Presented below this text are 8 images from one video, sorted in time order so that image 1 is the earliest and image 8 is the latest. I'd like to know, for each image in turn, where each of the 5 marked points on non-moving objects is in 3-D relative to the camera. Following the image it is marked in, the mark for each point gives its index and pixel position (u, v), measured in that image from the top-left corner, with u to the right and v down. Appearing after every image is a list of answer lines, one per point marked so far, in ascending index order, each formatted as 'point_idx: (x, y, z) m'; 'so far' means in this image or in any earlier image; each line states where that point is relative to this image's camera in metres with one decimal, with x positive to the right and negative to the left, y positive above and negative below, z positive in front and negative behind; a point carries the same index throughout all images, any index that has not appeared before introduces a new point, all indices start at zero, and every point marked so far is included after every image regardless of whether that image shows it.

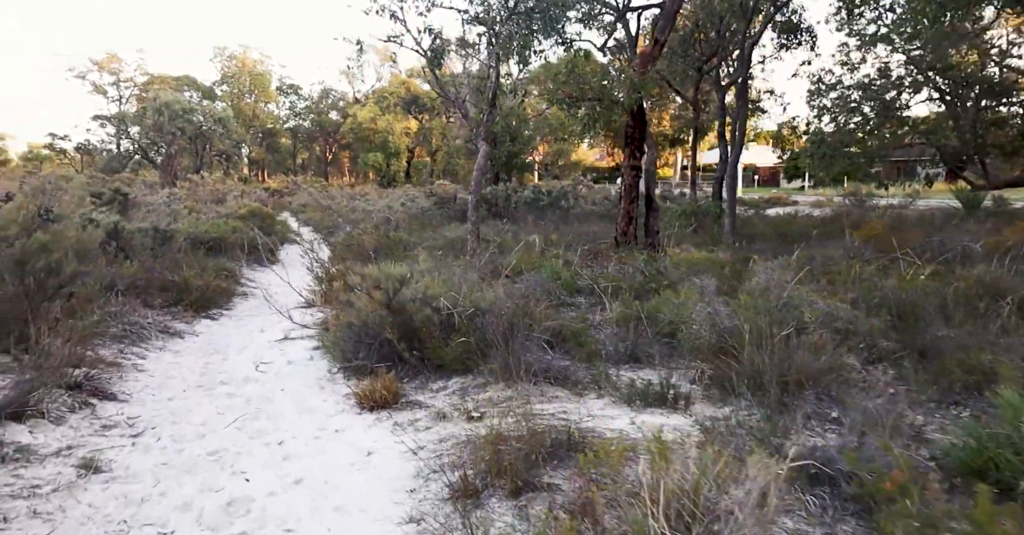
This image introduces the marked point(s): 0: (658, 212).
0: (+2.3, +0.9, +11.7) m
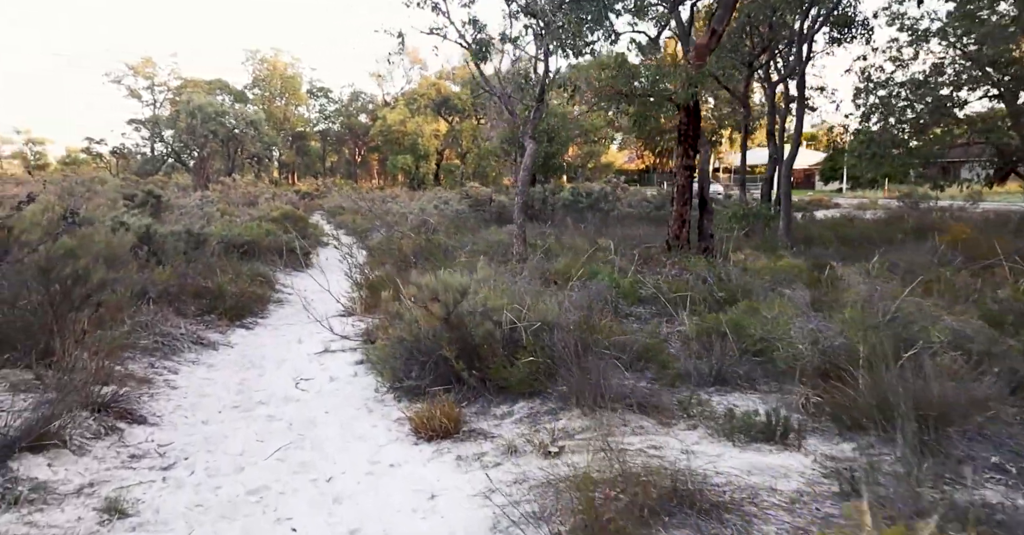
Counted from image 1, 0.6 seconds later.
0: (+2.9, +0.8, +11.0) m
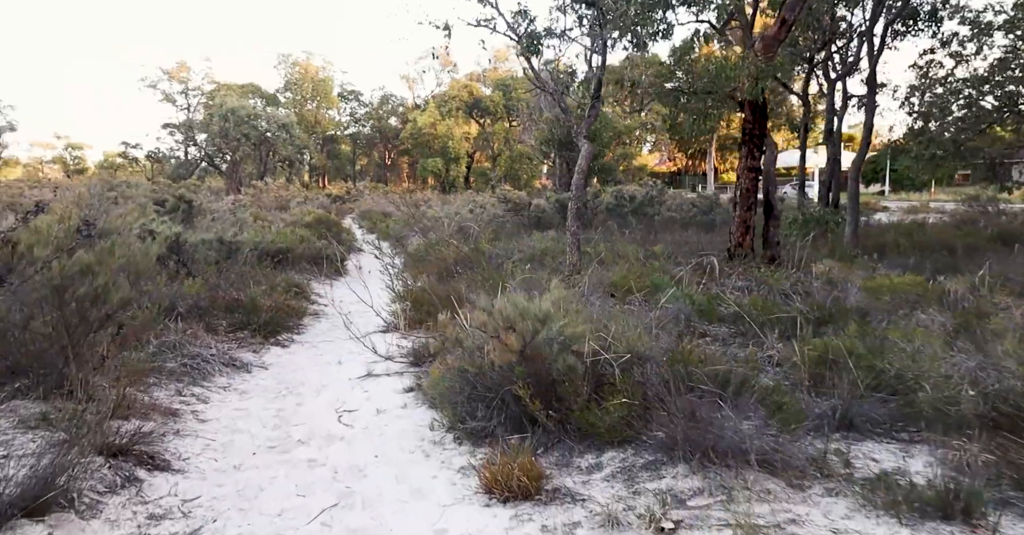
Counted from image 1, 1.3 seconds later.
0: (+3.6, +0.7, +10.1) m
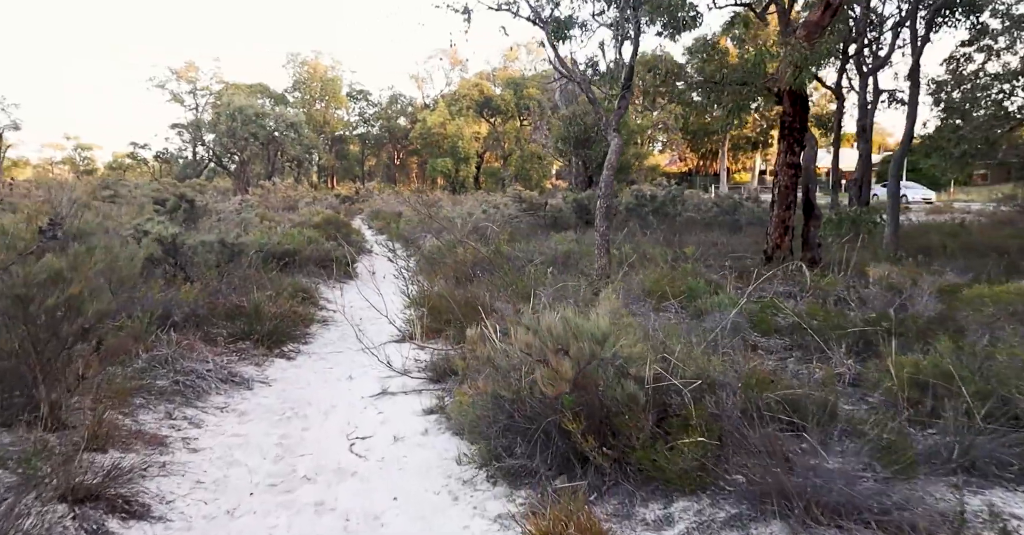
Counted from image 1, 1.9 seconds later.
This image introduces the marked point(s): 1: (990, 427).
0: (+3.9, +0.6, +9.4) m
1: (+2.2, -0.7, +3.4) m
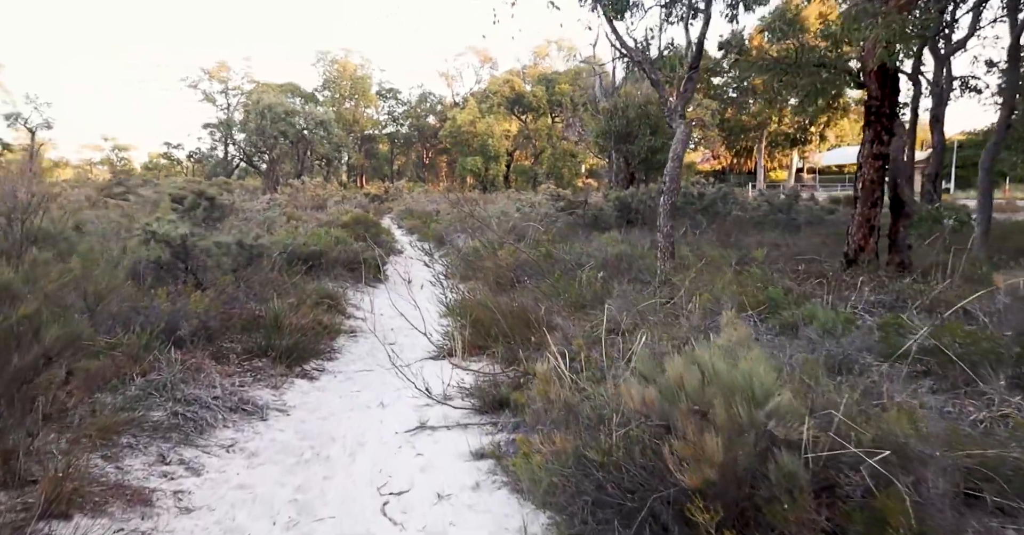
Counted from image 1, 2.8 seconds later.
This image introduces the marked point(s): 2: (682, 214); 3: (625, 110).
0: (+4.5, +0.6, +8.3) m
1: (+2.5, -0.8, +2.3) m
2: (+3.6, +1.2, +15.9) m
3: (+2.7, +3.8, +18.0) m
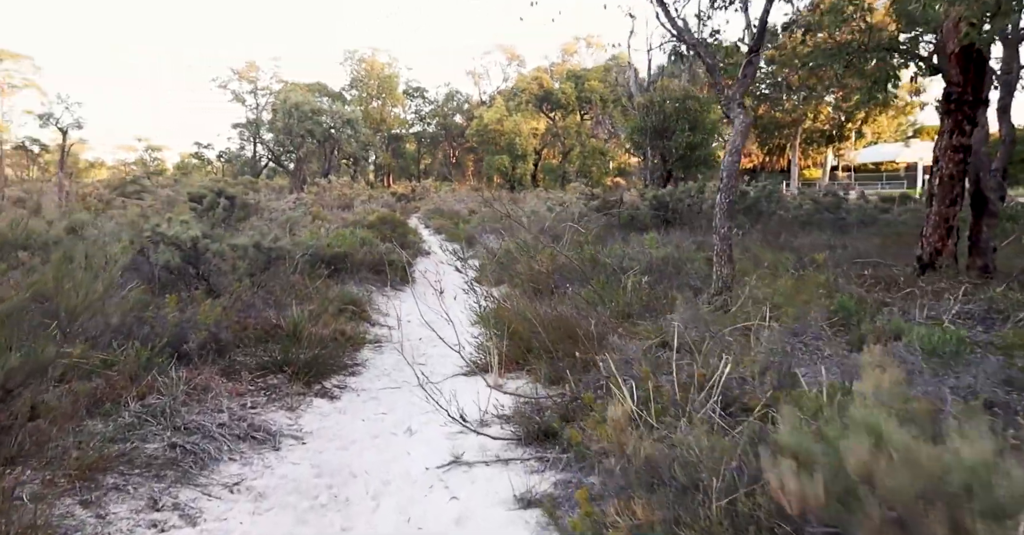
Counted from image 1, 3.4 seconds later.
0: (+4.9, +0.5, +7.5) m
1: (+2.7, -0.9, +1.6) m
2: (+4.3, +1.1, +15.1) m
3: (+3.5, +3.8, +17.3) m
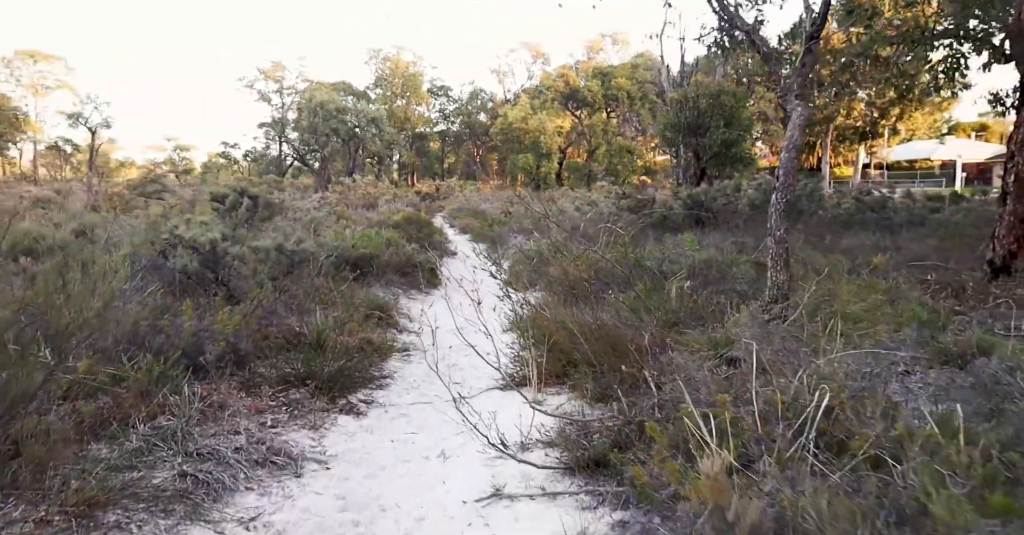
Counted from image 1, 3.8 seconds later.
0: (+5.2, +0.4, +6.9) m
1: (+2.8, -0.9, +1.0) m
2: (+4.9, +1.1, +14.5) m
3: (+4.1, +3.7, +16.7) m
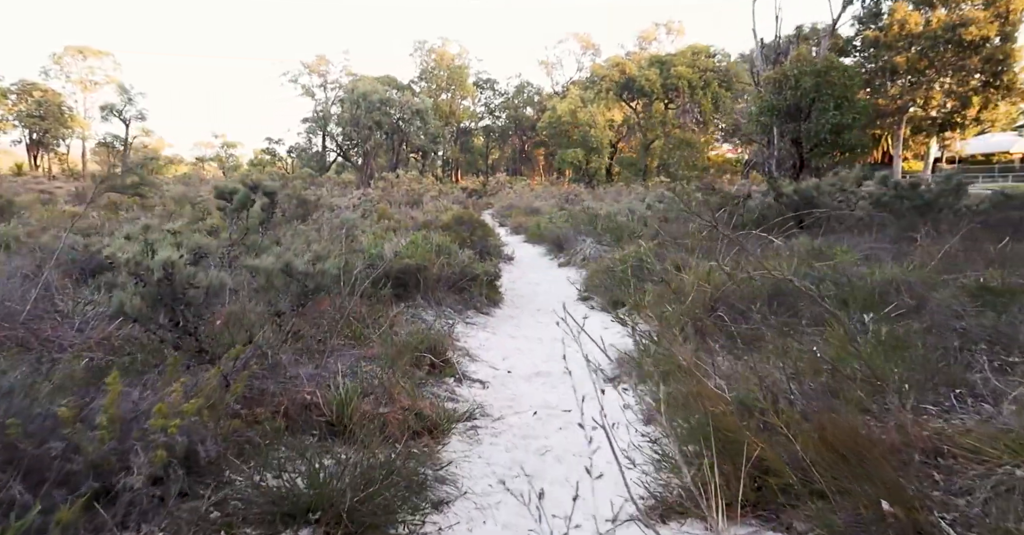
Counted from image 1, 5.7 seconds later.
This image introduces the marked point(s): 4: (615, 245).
0: (+5.9, +0.2, +4.2) m
1: (+3.2, -1.1, -1.5) m
2: (+6.0, +0.9, +11.8) m
3: (+5.4, +3.6, +14.1) m
4: (+1.5, +0.4, +10.9) m
